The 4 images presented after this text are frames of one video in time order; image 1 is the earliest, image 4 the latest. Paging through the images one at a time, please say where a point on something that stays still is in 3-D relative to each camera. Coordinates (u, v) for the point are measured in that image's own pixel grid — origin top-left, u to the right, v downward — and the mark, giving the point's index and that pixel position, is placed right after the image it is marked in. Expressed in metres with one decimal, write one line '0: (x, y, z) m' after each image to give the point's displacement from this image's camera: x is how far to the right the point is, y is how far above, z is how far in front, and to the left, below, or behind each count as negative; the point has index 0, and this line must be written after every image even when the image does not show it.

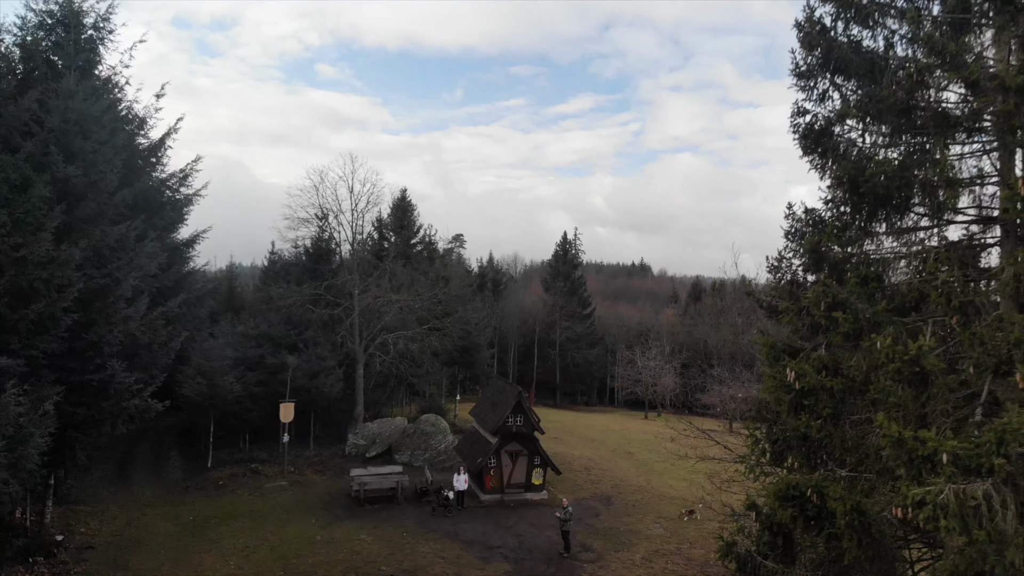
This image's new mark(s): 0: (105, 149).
0: (-11.5, +3.9, +15.2) m
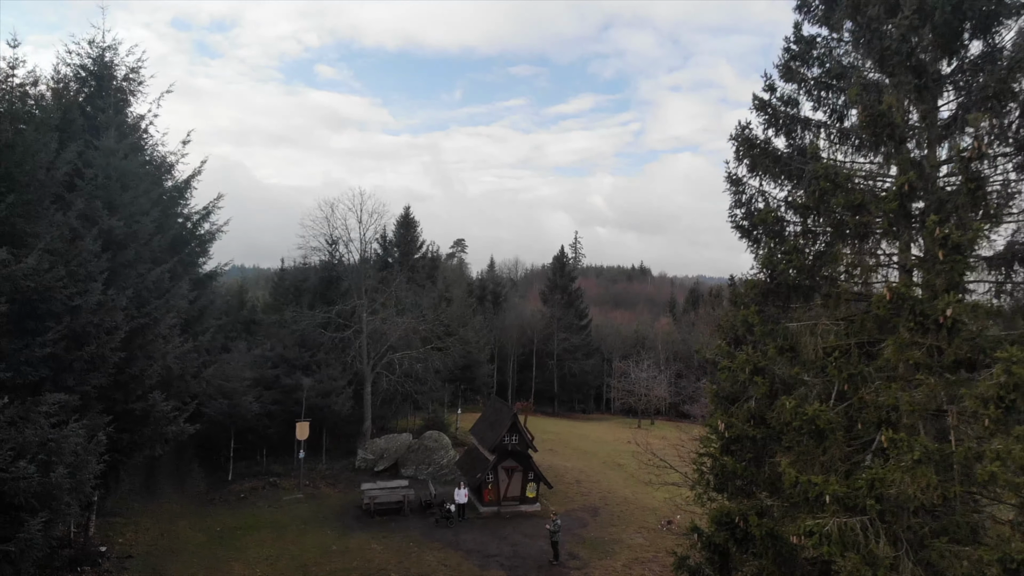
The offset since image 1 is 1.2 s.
0: (-11.7, +2.8, +16.9) m
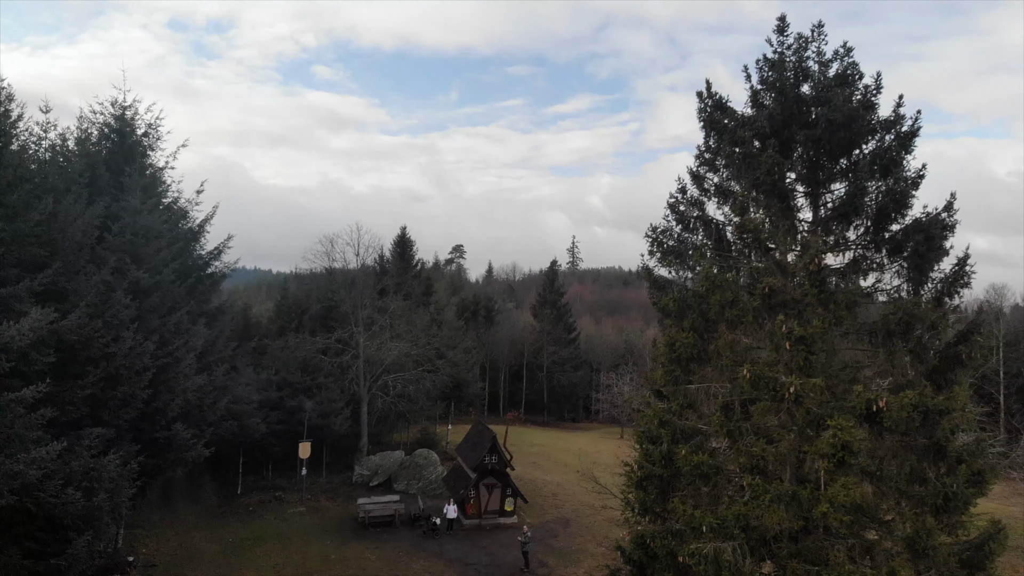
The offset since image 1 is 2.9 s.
0: (-12.5, +1.4, +19.1) m
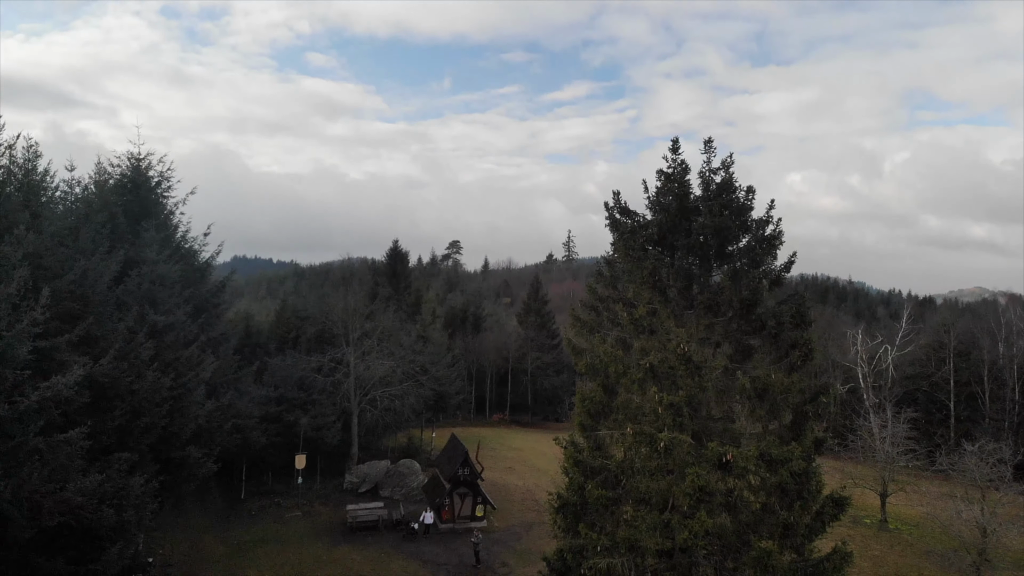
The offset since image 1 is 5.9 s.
0: (-13.8, -0.1, +21.9) m
